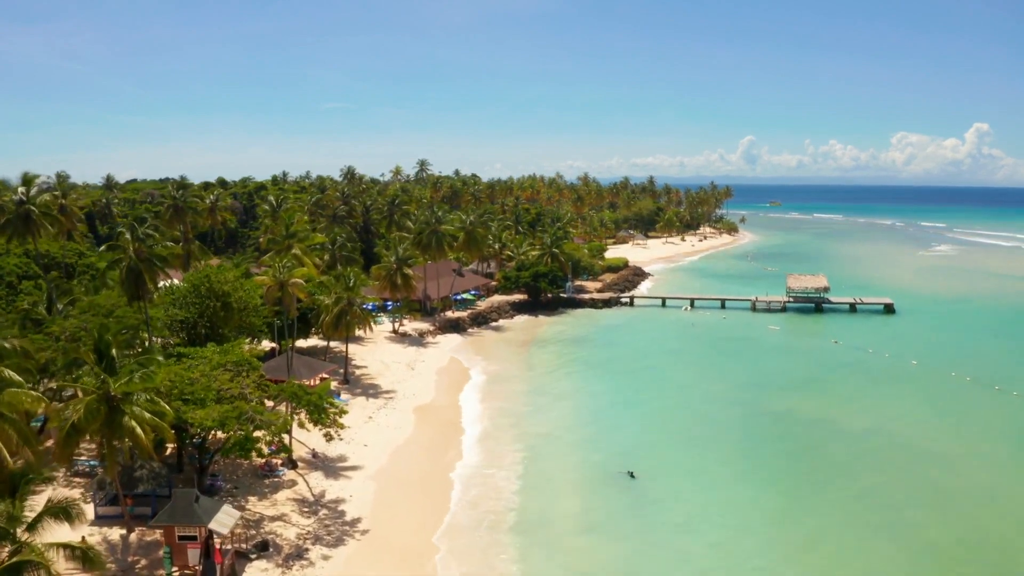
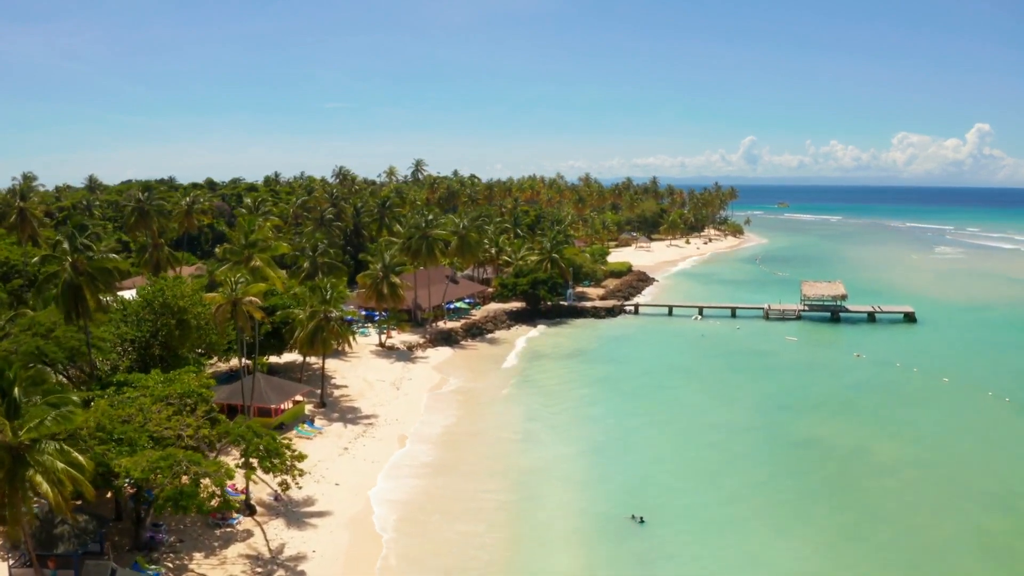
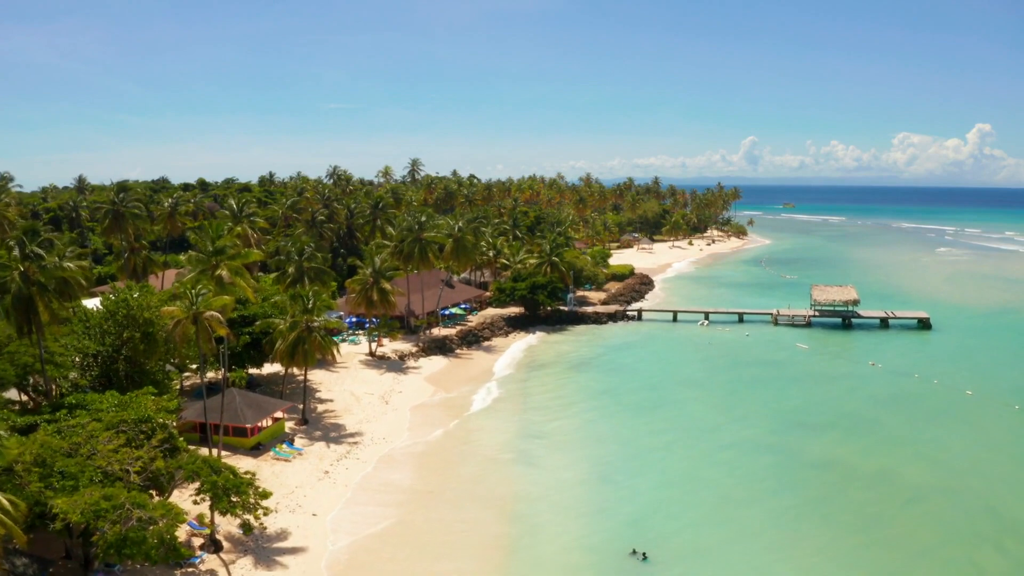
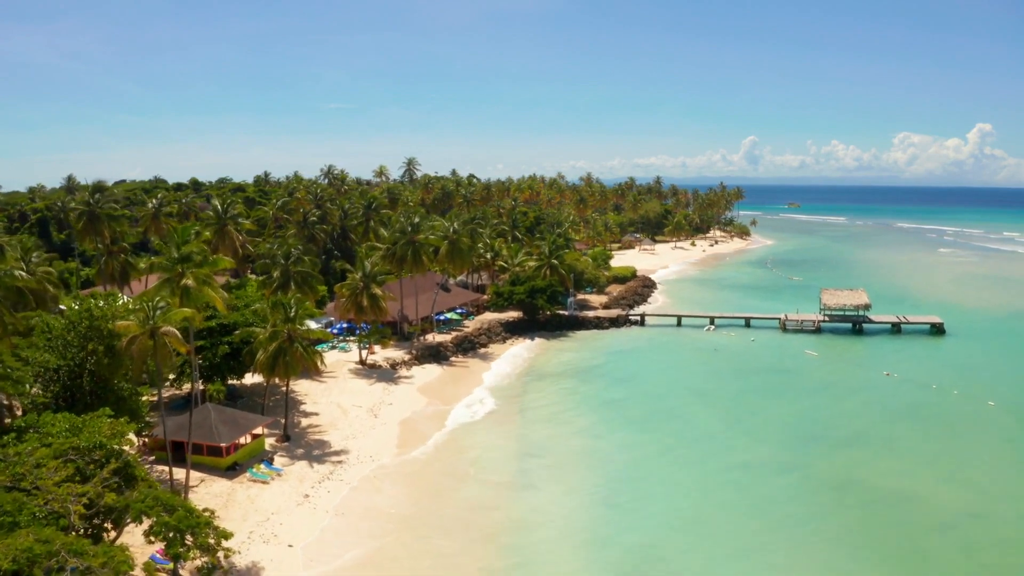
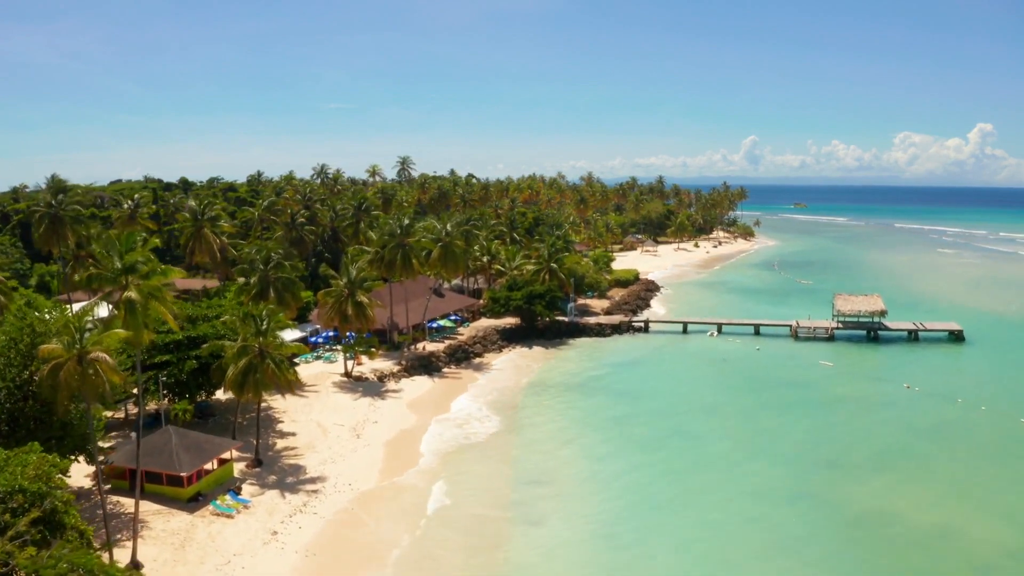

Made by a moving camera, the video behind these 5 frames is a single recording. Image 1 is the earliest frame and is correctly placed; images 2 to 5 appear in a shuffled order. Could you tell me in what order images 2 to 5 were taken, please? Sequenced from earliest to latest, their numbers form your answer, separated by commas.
2, 3, 4, 5
